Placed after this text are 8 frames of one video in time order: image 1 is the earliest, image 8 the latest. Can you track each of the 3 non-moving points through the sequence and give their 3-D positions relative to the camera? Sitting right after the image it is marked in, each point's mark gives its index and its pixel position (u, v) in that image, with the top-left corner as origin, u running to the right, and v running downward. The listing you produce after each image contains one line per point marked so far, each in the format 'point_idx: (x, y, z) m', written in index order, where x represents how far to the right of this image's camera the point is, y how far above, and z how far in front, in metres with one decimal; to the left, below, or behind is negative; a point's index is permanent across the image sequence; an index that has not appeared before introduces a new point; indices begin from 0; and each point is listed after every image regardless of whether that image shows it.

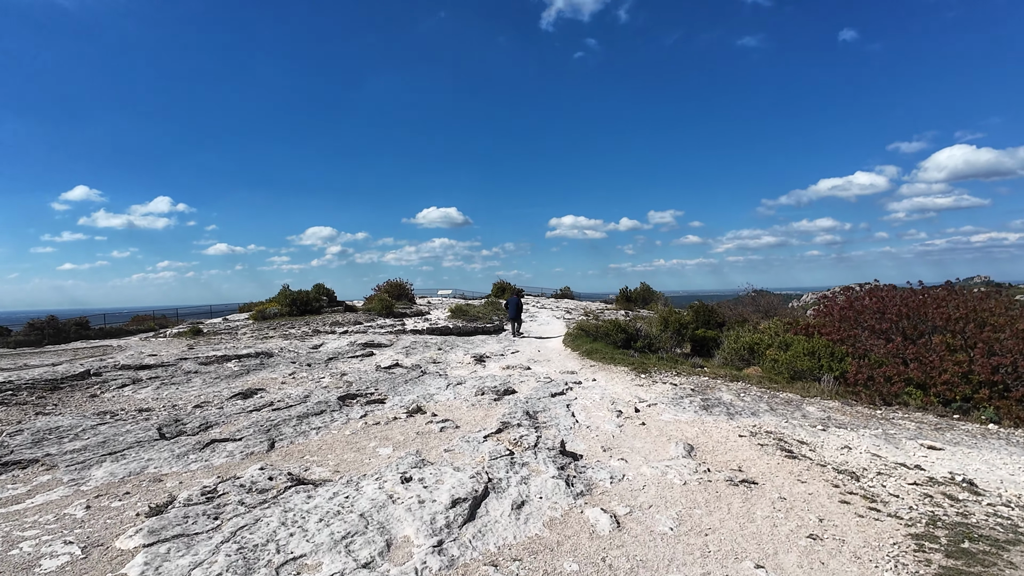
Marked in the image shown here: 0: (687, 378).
0: (+4.5, -2.4, +12.5) m
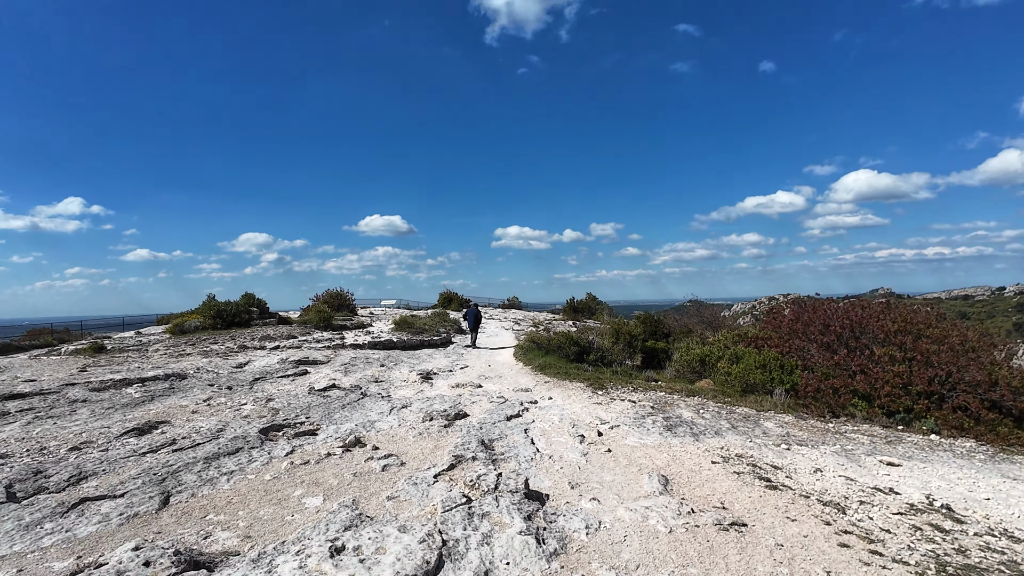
0: (+3.3, -2.7, +12.1) m
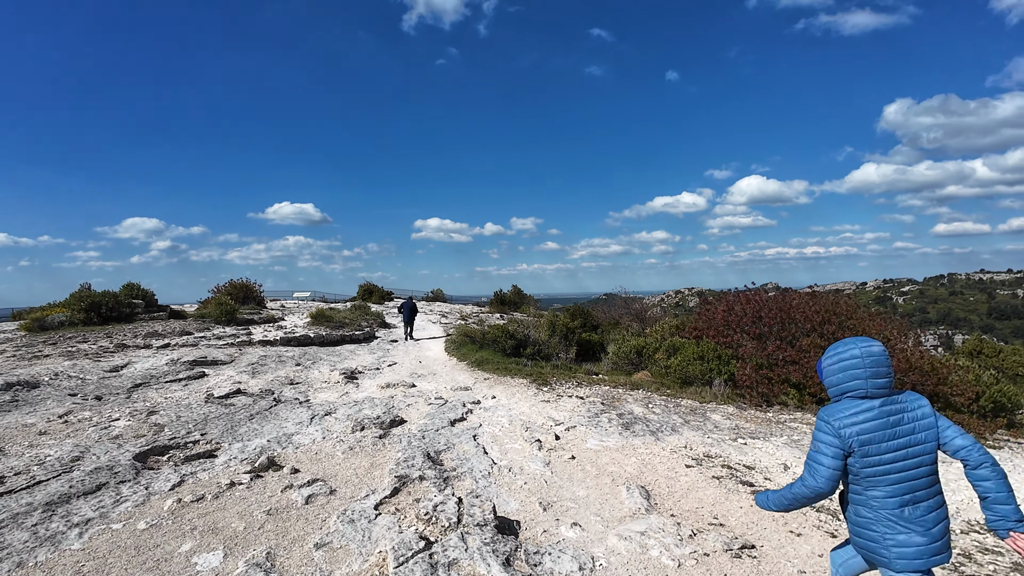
0: (+1.9, -2.4, +11.5) m
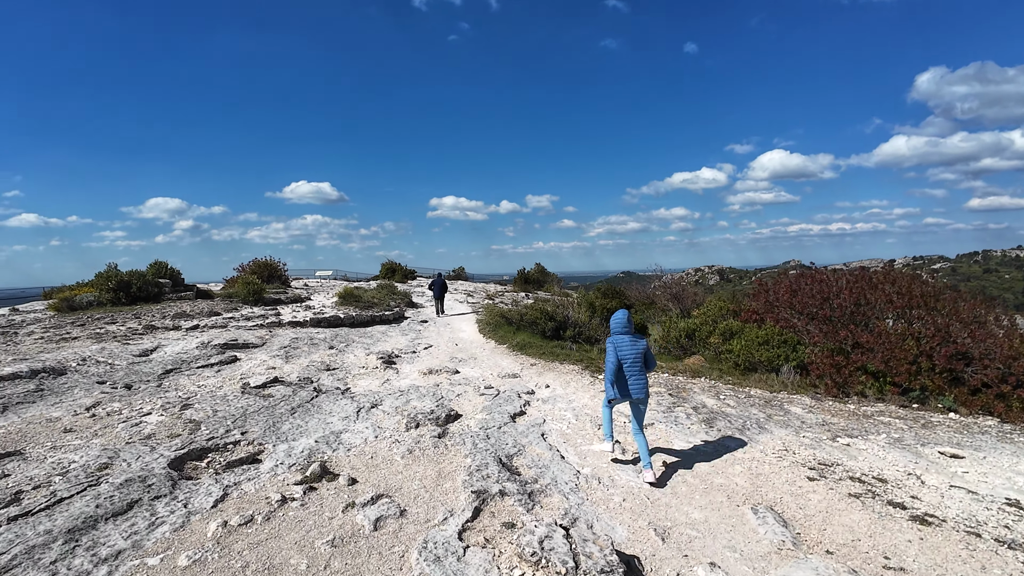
0: (+3.0, -2.0, +10.6) m
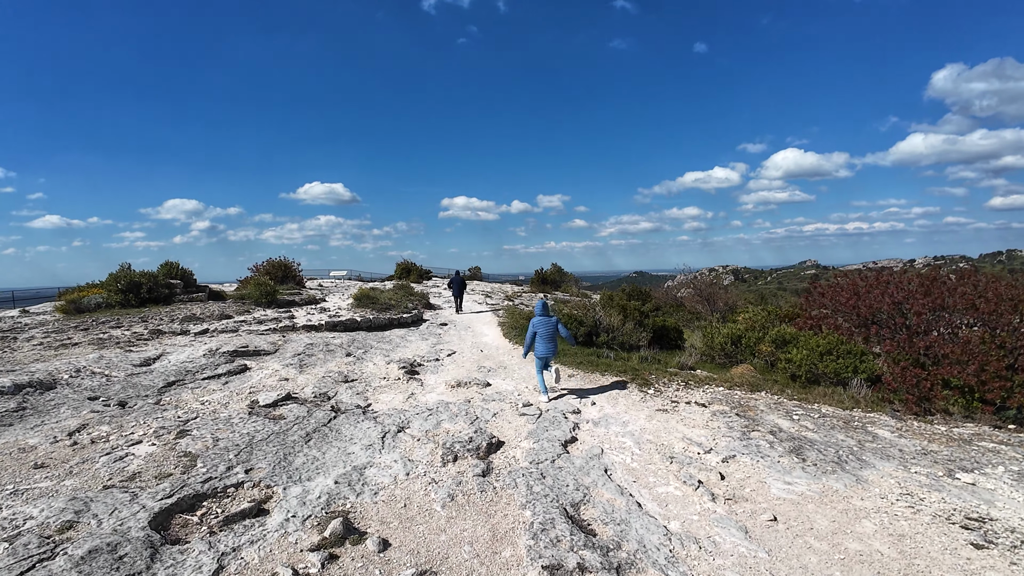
0: (+3.7, -2.0, +9.4) m
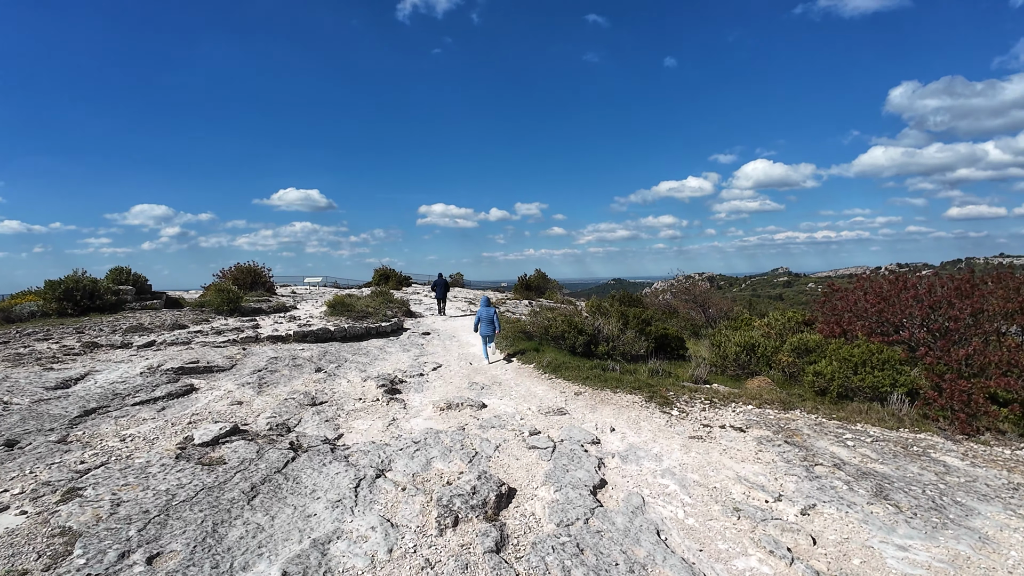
0: (+3.7, -2.1, +8.1) m
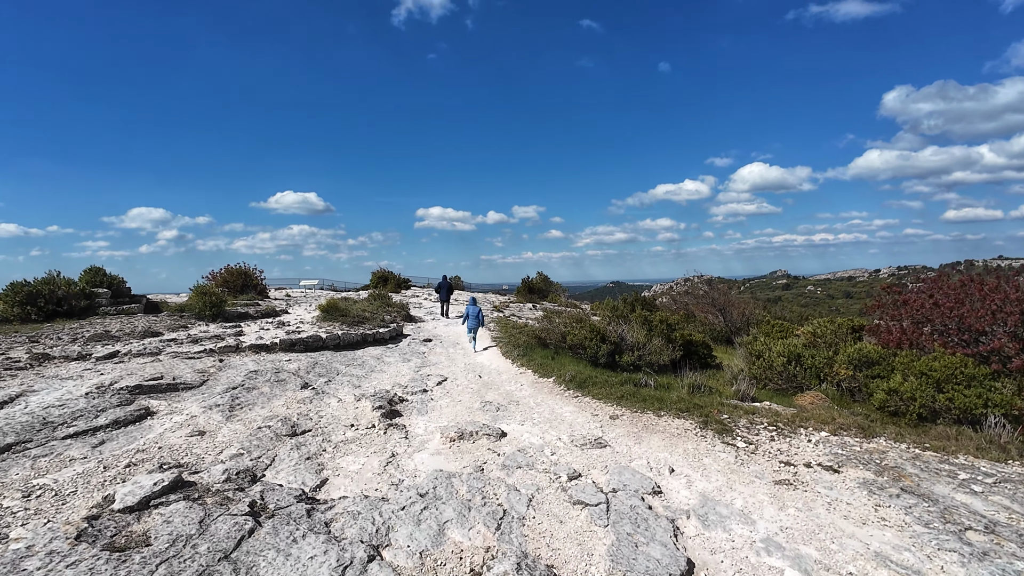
0: (+4.1, -2.1, +6.6) m
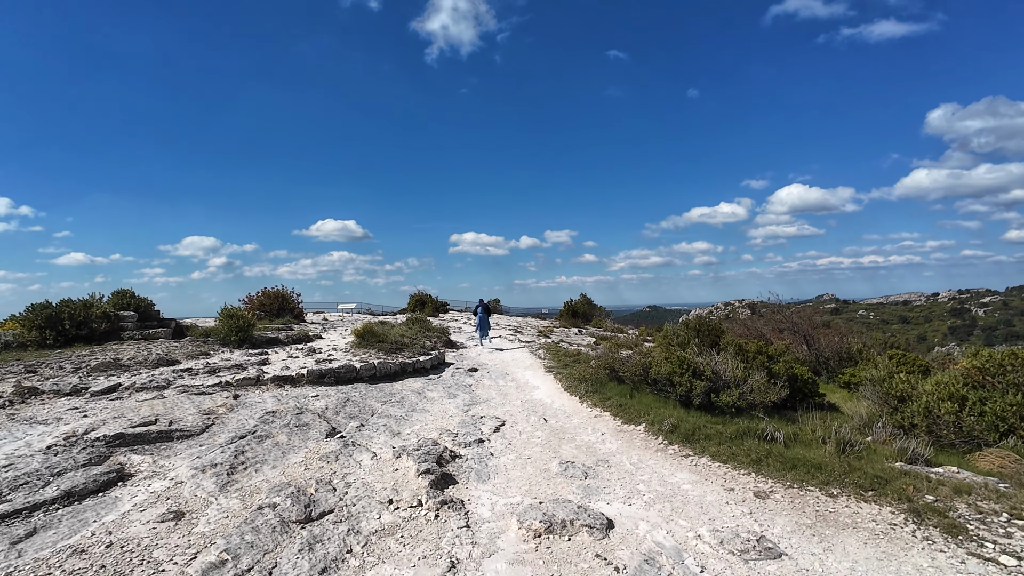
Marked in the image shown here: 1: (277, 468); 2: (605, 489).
0: (+5.1, -2.3, +4.1) m
1: (-2.8, -2.1, +5.8) m
2: (+1.1, -2.3, +5.6) m
